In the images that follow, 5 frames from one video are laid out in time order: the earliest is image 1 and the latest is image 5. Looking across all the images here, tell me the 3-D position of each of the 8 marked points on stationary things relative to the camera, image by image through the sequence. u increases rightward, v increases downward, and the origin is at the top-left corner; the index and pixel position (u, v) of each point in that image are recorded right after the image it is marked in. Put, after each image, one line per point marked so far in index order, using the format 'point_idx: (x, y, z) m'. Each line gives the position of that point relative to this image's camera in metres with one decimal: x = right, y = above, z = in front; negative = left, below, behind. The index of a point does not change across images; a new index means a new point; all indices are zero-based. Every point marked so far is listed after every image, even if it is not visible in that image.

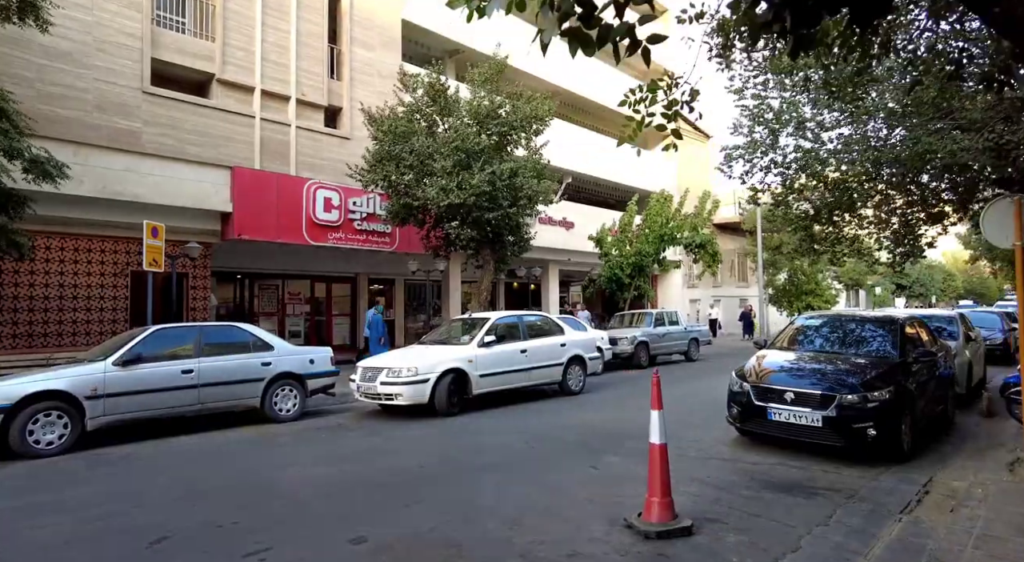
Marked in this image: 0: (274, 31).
0: (-6.2, +6.5, +15.1) m
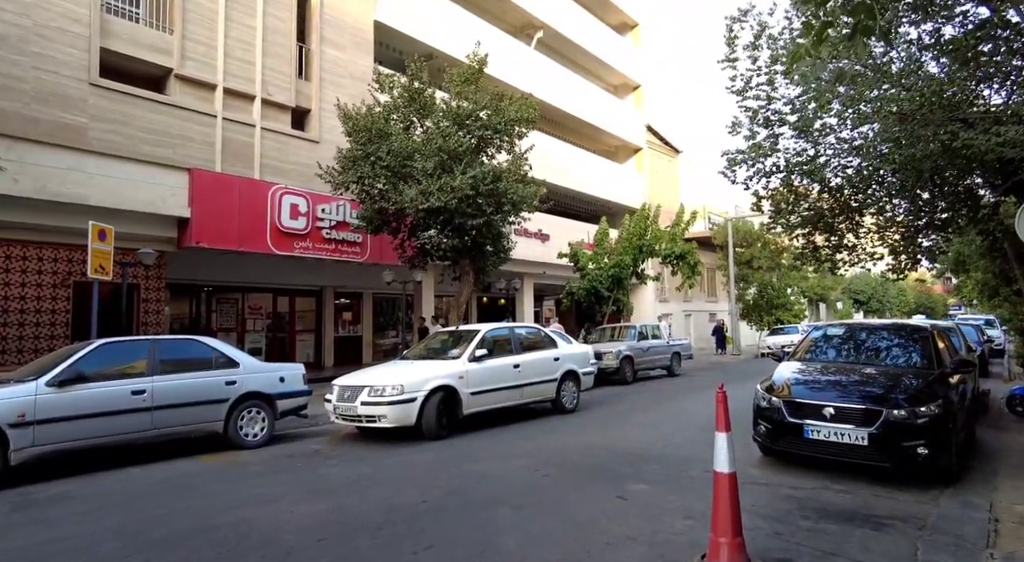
0: (-6.7, +6.3, +14.1) m
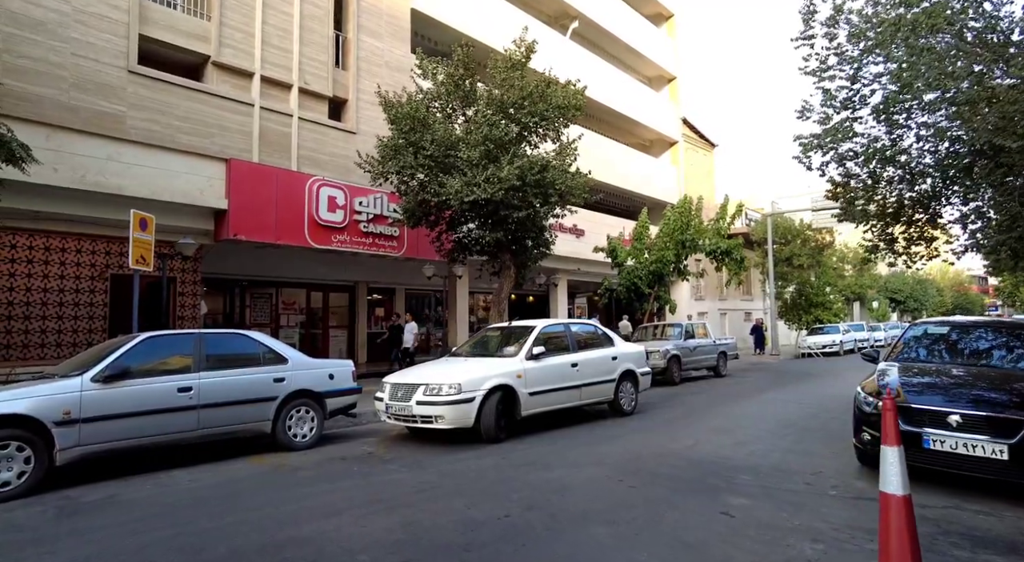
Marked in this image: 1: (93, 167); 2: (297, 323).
0: (-5.6, +6.4, +13.8) m
1: (-7.8, +2.1, +10.8) m
2: (-6.5, -1.2, +17.4) m
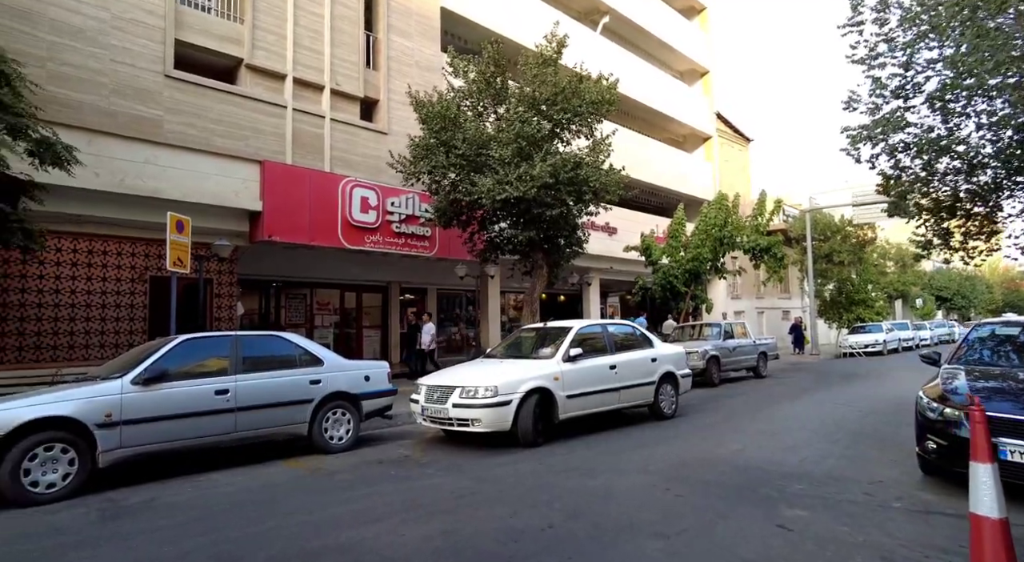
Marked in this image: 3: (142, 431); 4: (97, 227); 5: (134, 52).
0: (-4.9, +6.4, +13.8) m
1: (-7.2, +2.1, +11.0) m
2: (-5.5, -1.3, +17.5) m
3: (-3.7, -1.5, +5.8) m
4: (-7.9, +1.0, +11.1) m
5: (-7.3, +4.4, +11.1) m
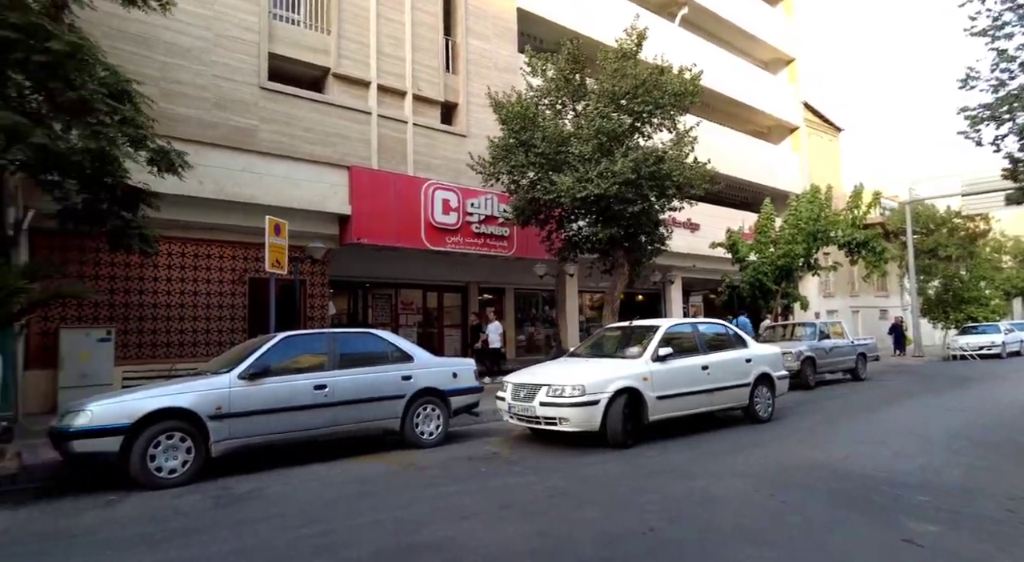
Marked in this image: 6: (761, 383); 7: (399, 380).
0: (-3.0, +6.4, +14.3) m
1: (-5.6, +2.1, +11.7) m
2: (-3.1, -1.3, +18.0) m
3: (-2.8, -1.5, +6.2) m
4: (-6.3, +1.0, +11.9) m
5: (-5.7, +4.4, +11.9) m
6: (+3.9, -1.6, +9.2) m
7: (-1.4, -1.2, +7.3) m
